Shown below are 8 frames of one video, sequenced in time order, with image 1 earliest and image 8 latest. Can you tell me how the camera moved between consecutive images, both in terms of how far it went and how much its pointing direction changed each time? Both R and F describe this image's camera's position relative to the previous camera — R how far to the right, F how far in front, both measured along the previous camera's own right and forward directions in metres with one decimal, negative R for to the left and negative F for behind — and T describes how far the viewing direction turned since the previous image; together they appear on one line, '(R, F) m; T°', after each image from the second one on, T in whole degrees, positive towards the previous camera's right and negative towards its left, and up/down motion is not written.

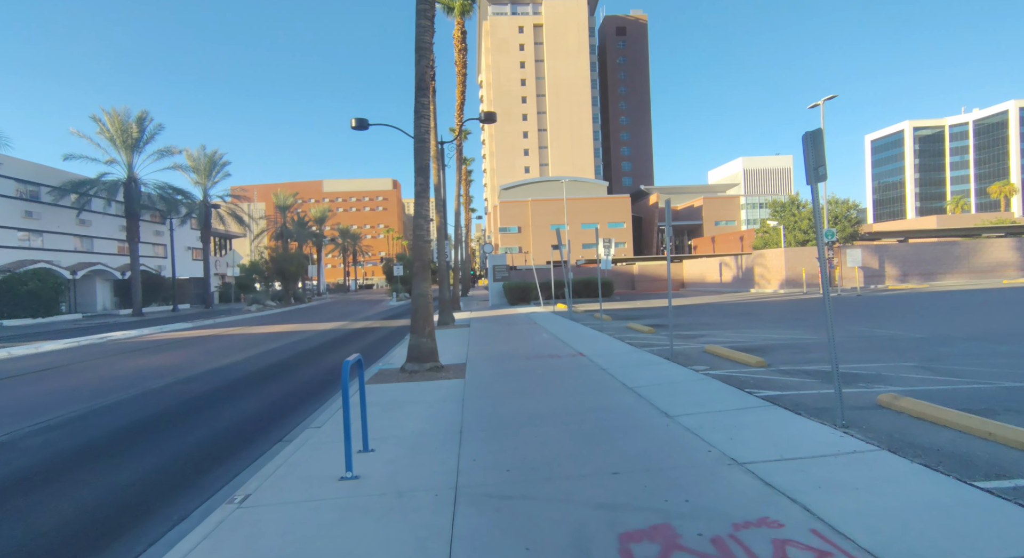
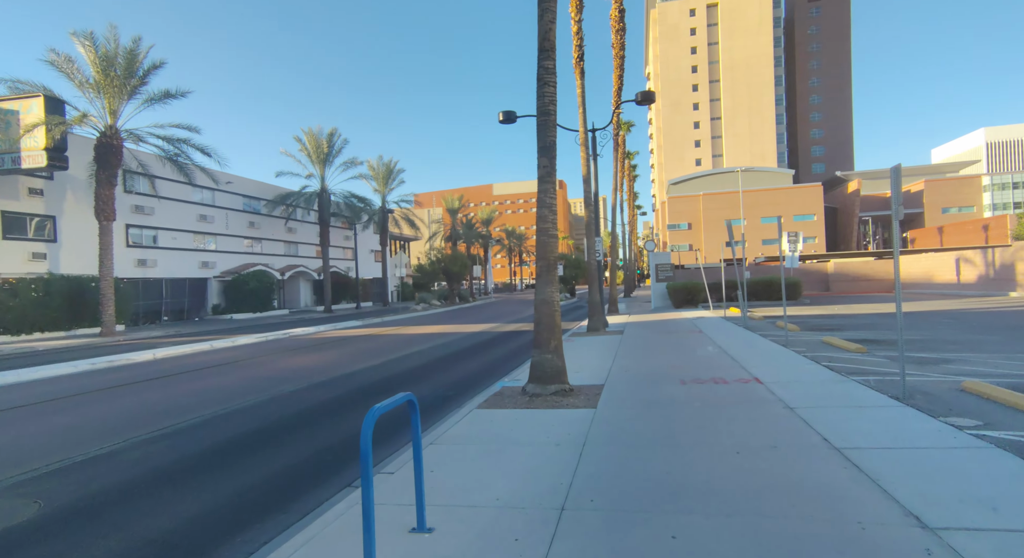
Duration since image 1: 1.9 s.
(+0.3, +1.8) m; -18°
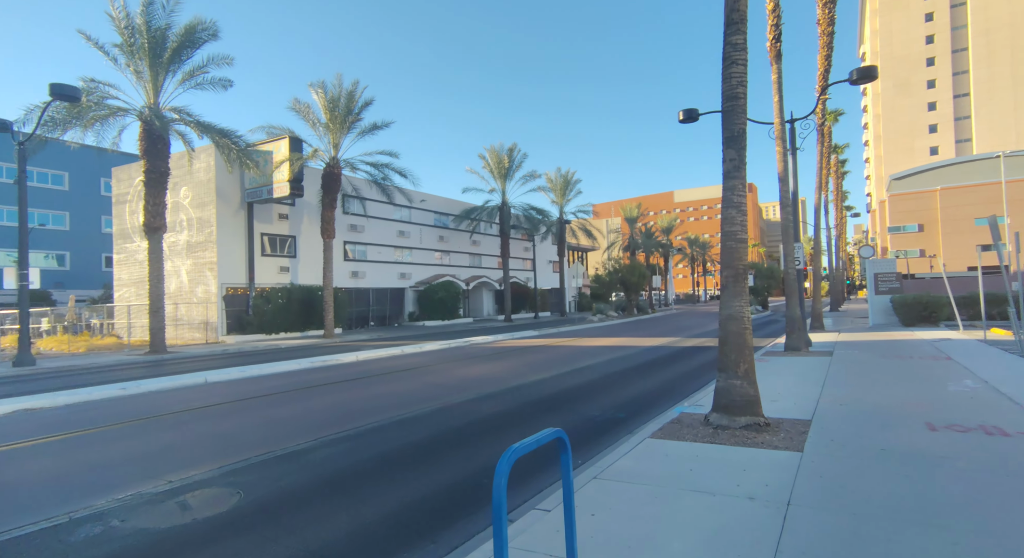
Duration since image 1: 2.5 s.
(0.0, +0.6) m; -20°
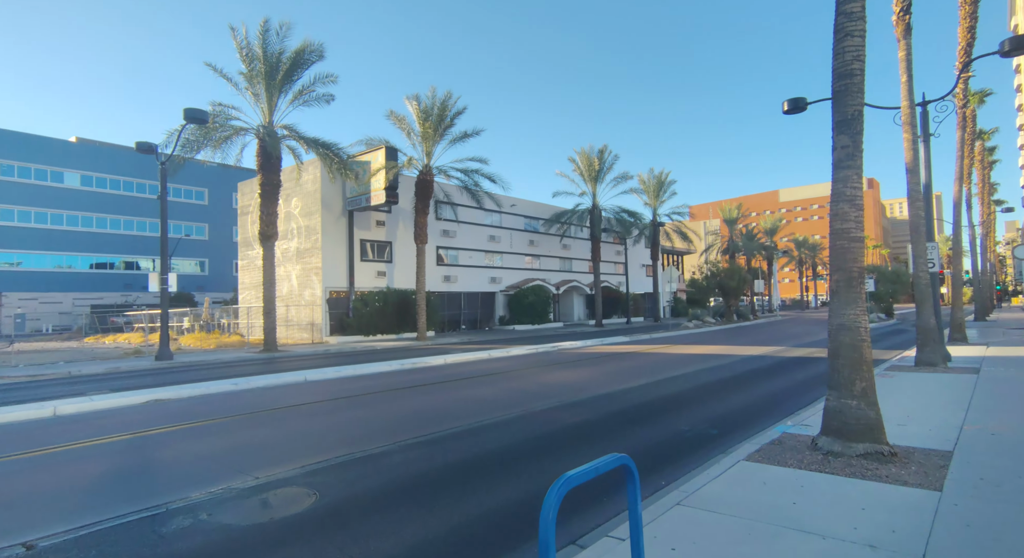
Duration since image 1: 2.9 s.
(+0.2, +0.3) m; -10°
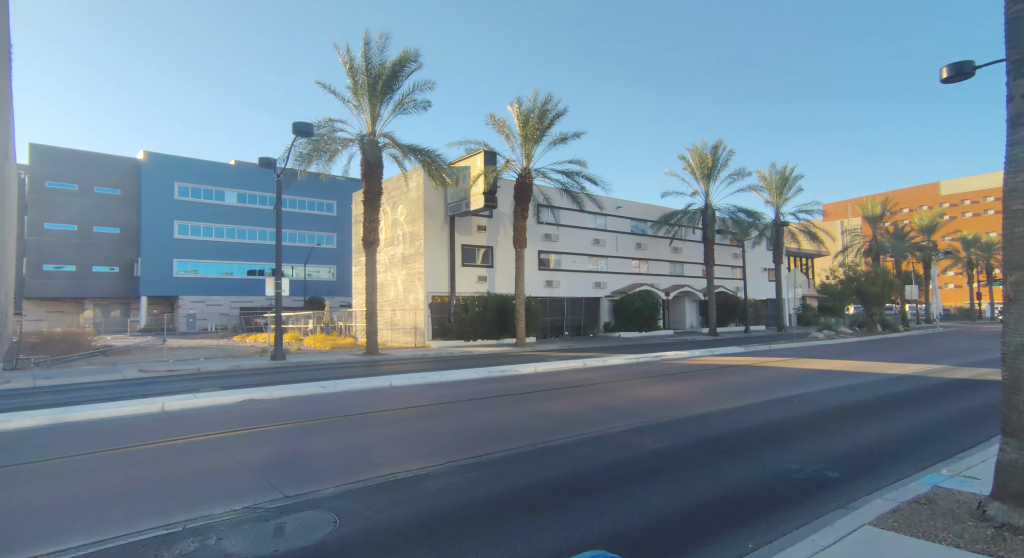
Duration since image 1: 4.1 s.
(+0.6, +0.9) m; -12°
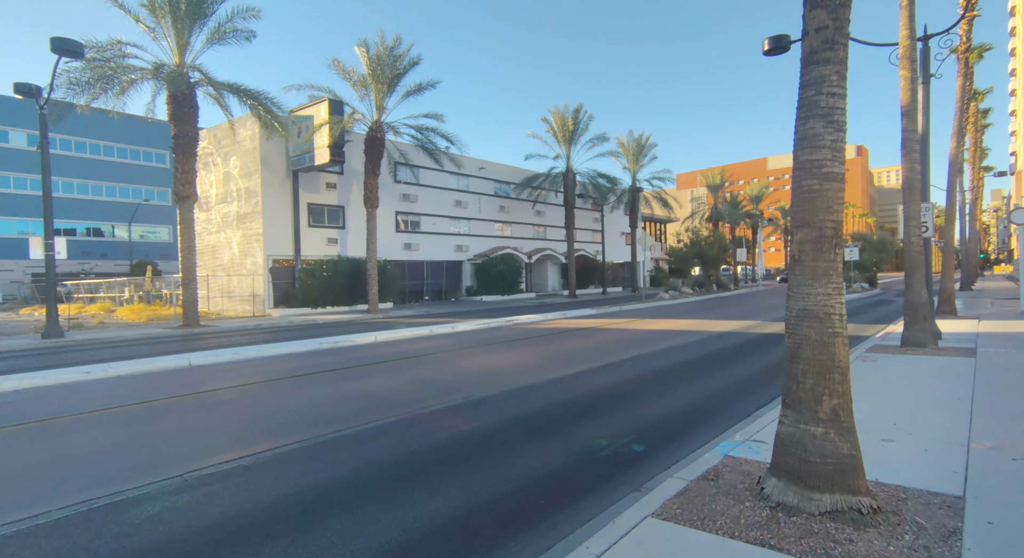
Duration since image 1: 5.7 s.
(+1.1, +1.0) m; +14°
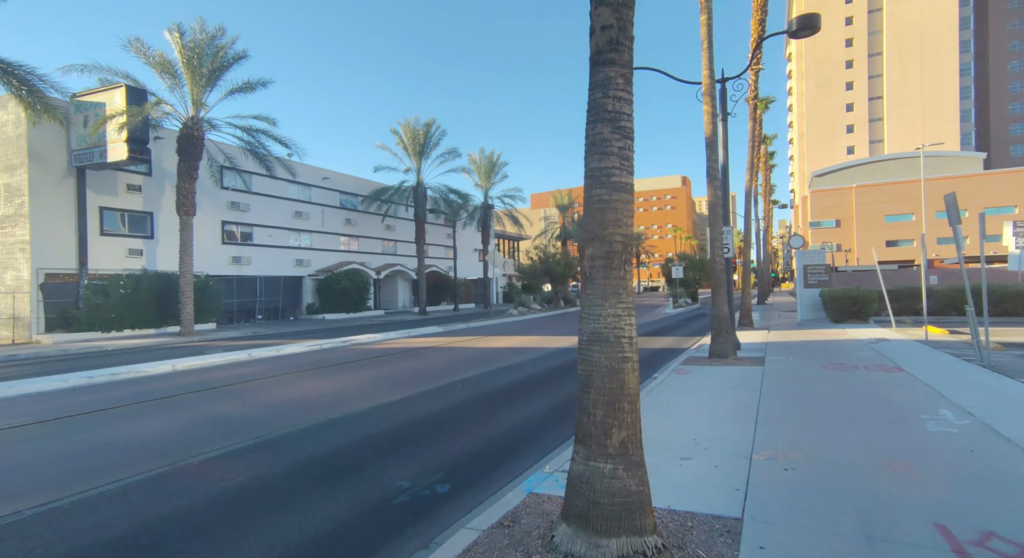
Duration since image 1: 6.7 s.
(+0.7, +0.6) m; +15°
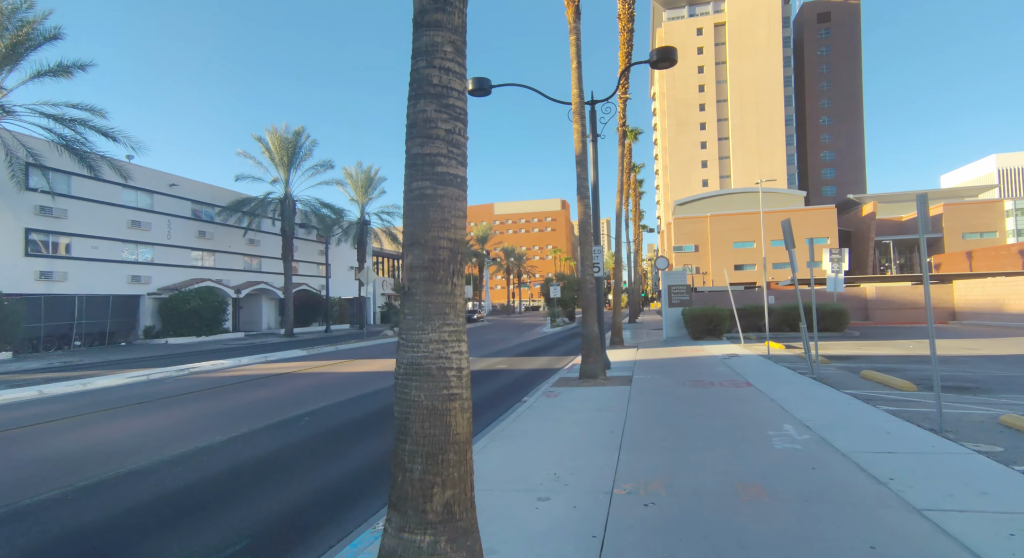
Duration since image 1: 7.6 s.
(+0.5, +0.7) m; +13°
